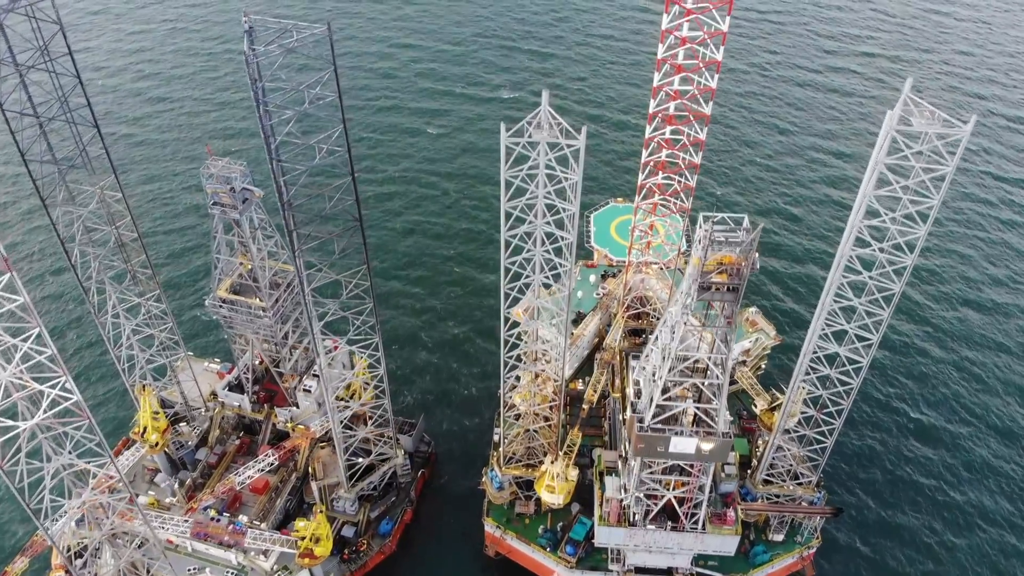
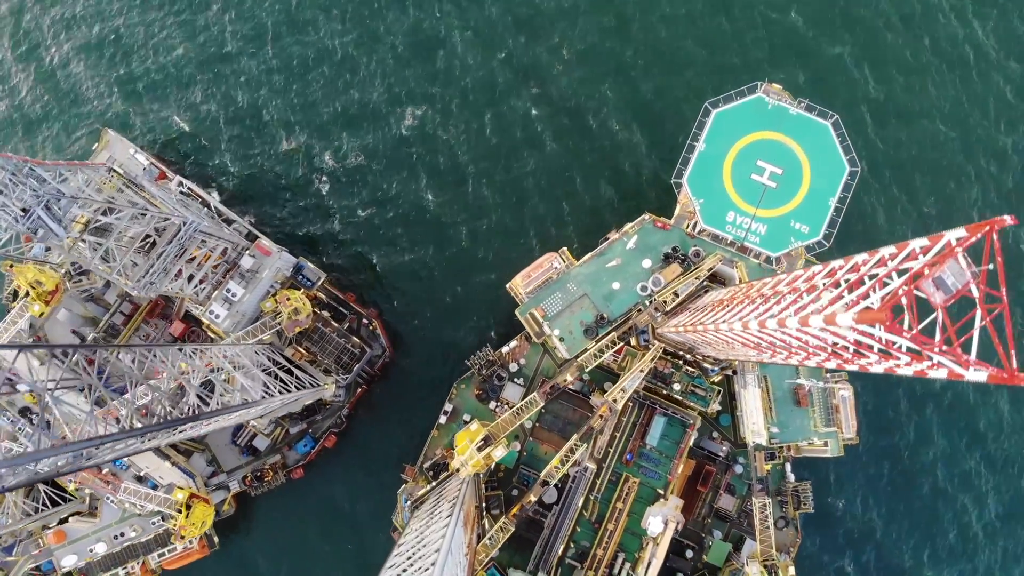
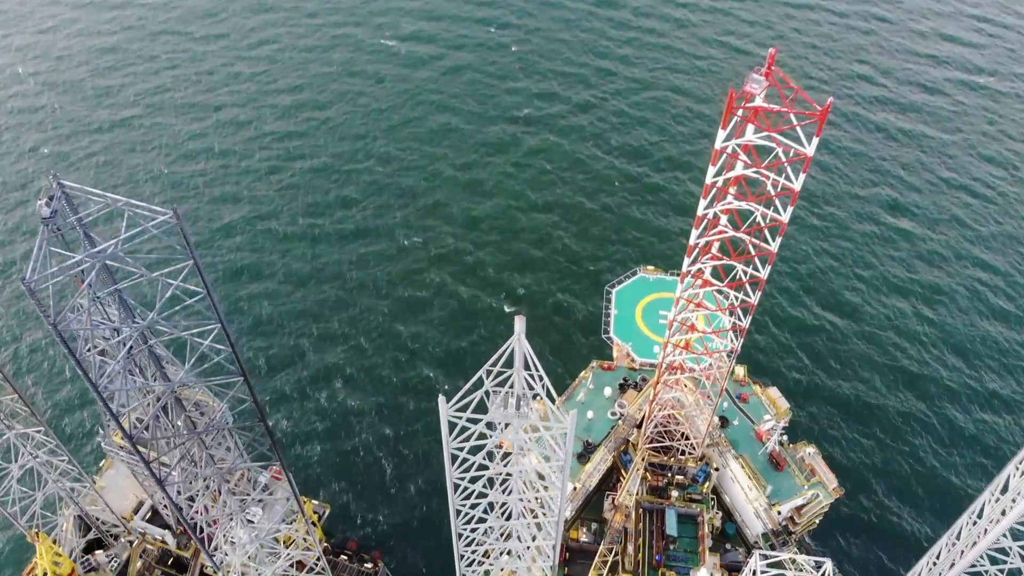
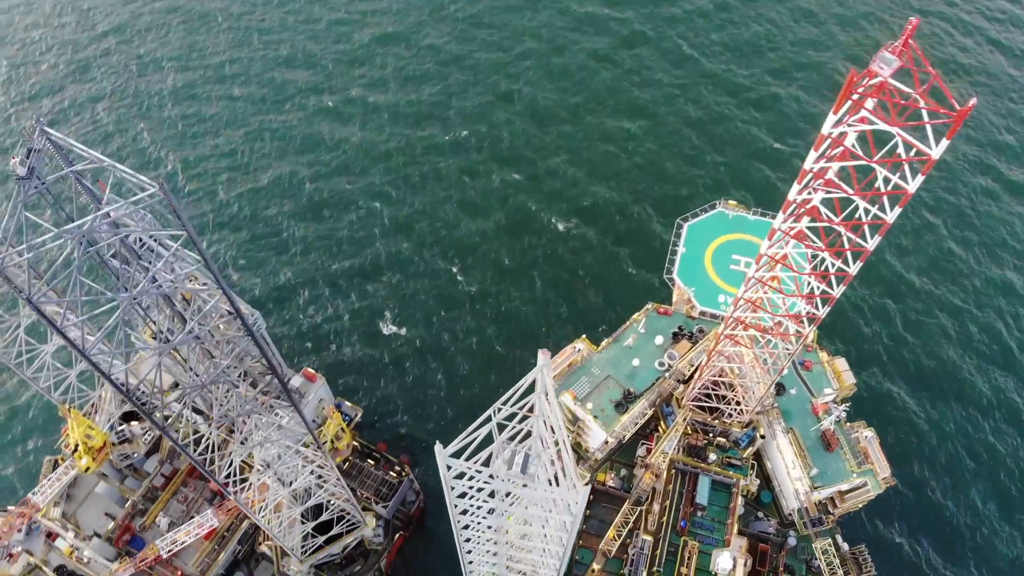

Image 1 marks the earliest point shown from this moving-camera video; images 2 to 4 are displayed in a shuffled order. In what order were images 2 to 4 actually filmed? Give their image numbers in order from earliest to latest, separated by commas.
3, 4, 2
